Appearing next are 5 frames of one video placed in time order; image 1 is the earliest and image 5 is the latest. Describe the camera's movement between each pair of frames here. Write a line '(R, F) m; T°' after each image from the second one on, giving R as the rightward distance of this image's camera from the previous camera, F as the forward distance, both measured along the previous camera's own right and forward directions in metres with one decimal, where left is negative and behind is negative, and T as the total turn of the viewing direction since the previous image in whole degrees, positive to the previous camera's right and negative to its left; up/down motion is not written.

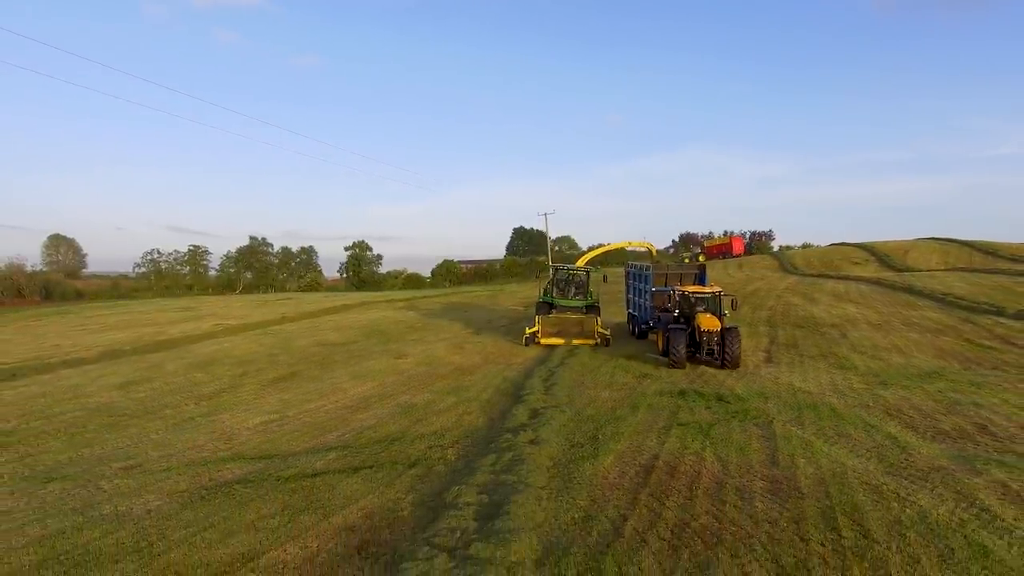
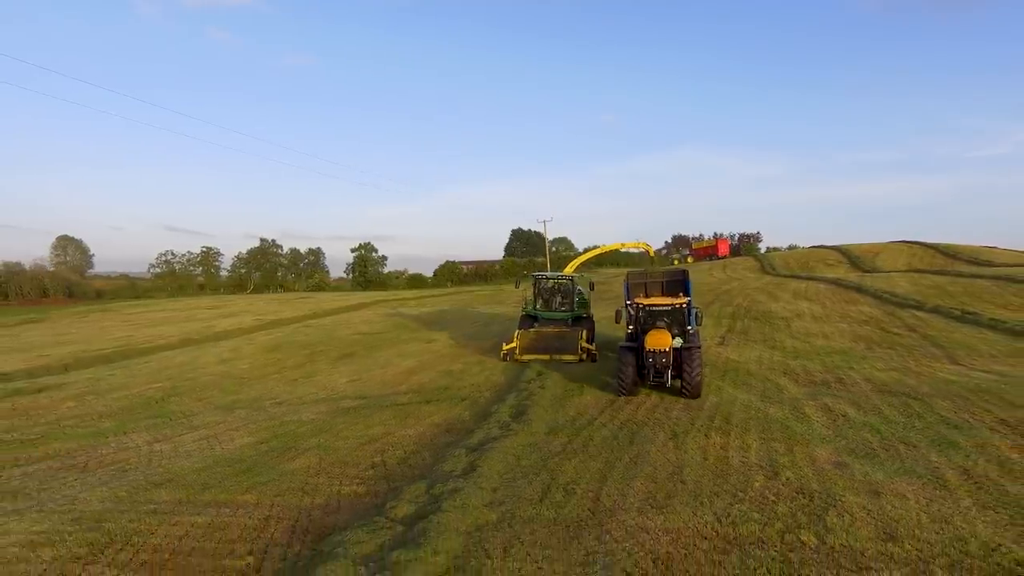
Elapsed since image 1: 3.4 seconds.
(-0.3, -4.3) m; 0°
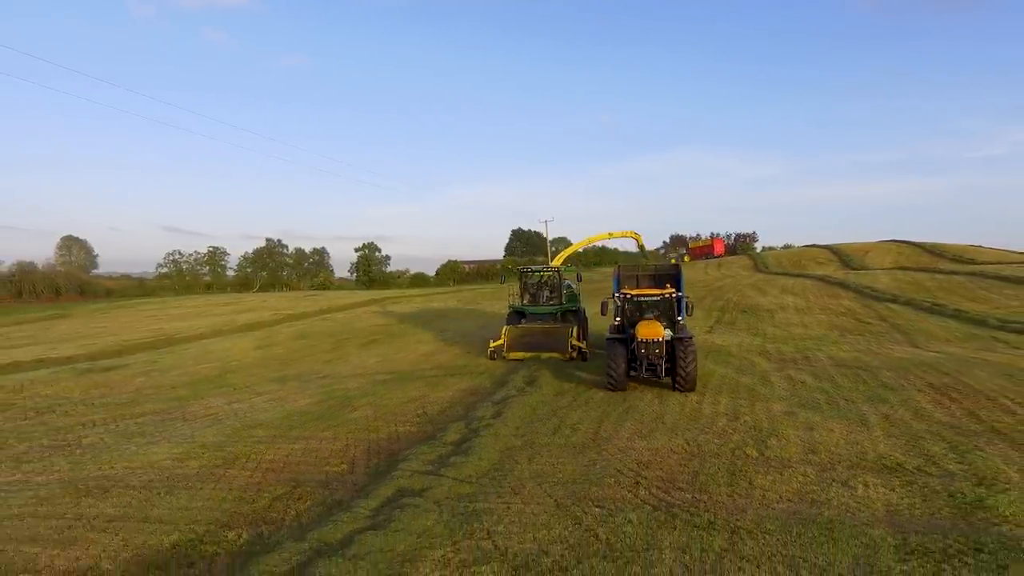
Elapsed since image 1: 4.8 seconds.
(-0.3, -2.0) m; 0°
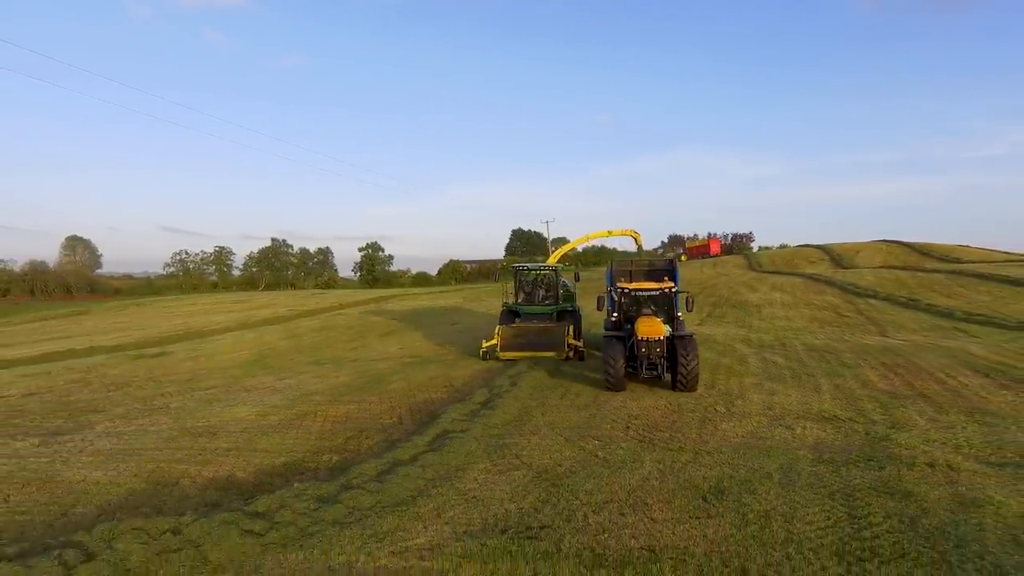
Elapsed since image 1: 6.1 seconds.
(-0.2, -1.8) m; 0°
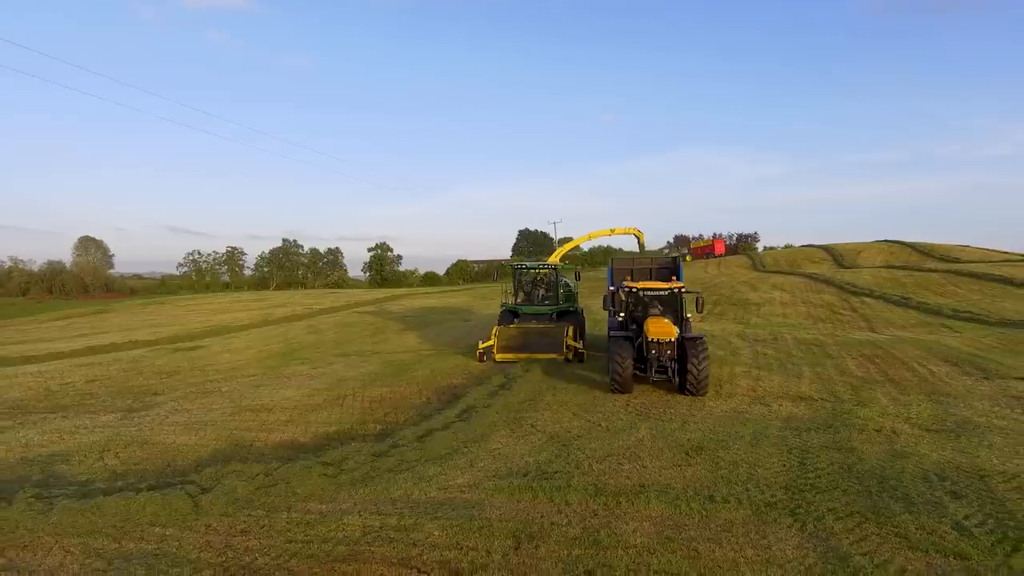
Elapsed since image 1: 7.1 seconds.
(-0.1, -1.3) m; -1°
